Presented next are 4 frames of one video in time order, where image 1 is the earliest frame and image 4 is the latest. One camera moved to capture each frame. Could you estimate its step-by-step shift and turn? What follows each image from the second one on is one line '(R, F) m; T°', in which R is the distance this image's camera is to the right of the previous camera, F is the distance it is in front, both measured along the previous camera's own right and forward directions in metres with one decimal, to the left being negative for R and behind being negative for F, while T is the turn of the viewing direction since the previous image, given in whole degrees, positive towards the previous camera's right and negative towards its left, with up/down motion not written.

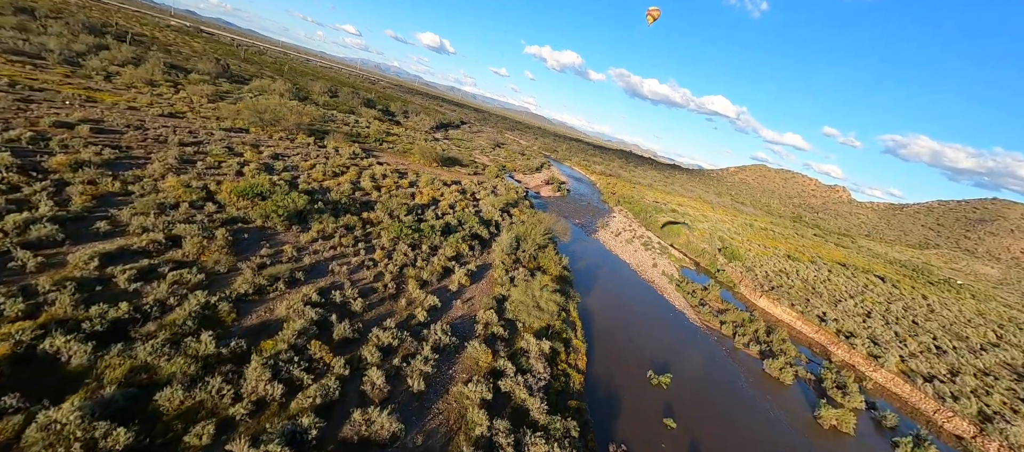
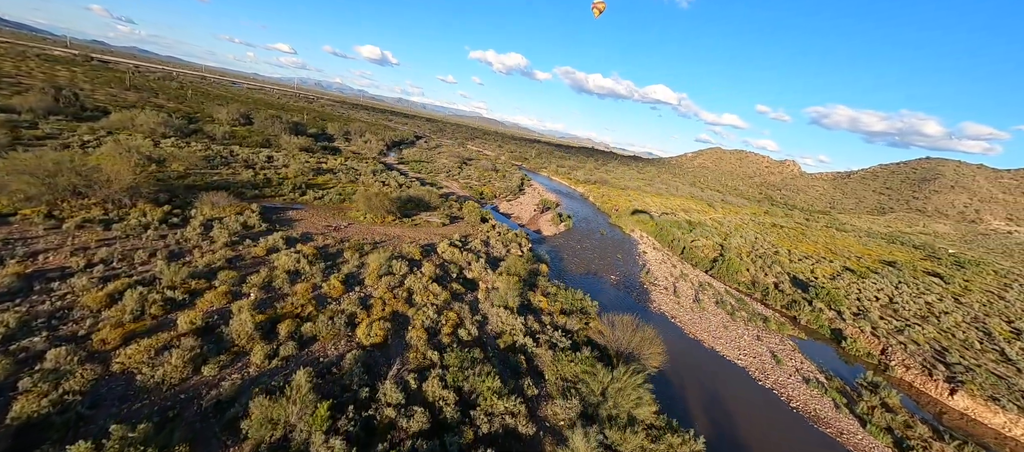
(-2.2, +12.5) m; +5°
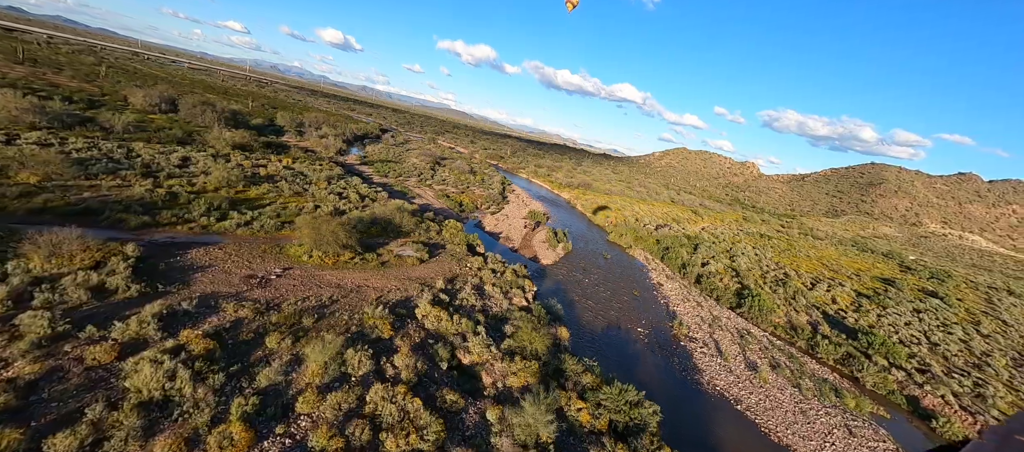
(-1.7, +6.2) m; +5°
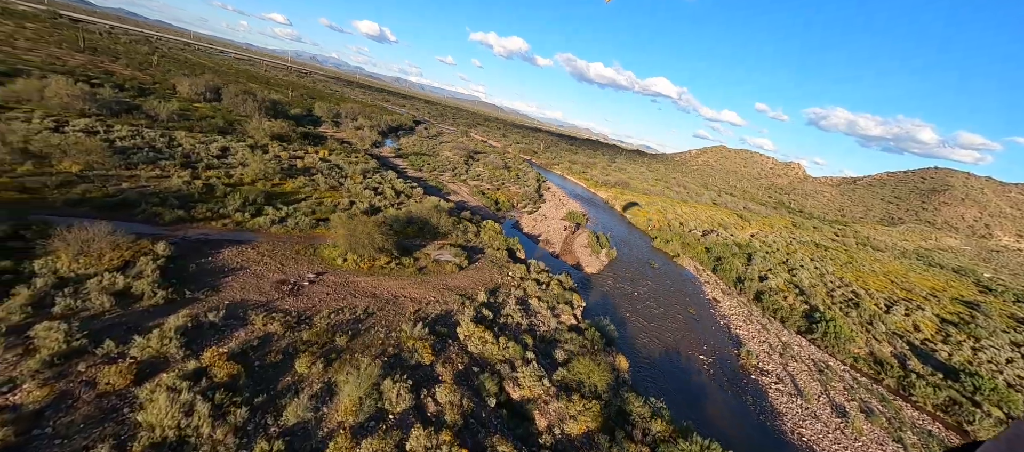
(-1.1, +1.8) m; -4°
